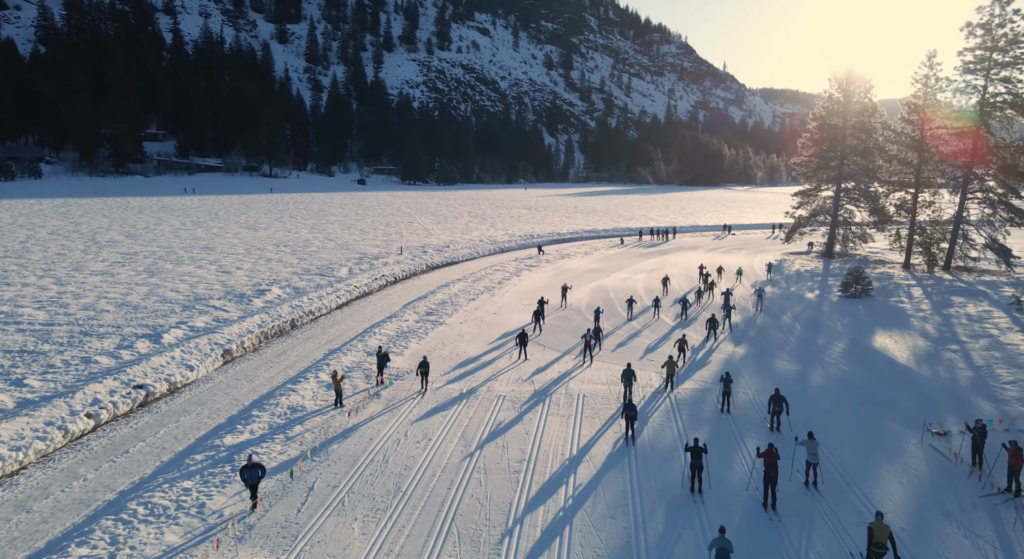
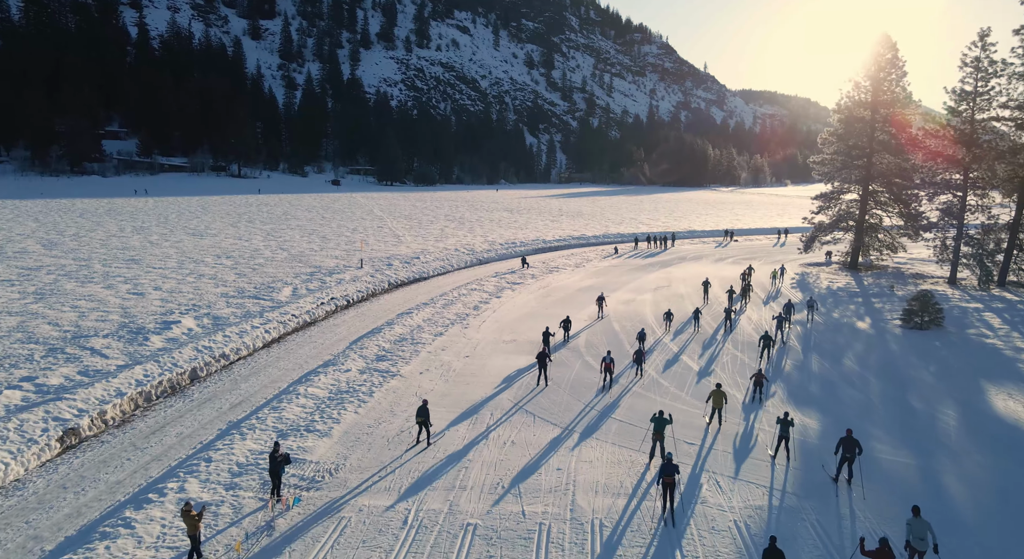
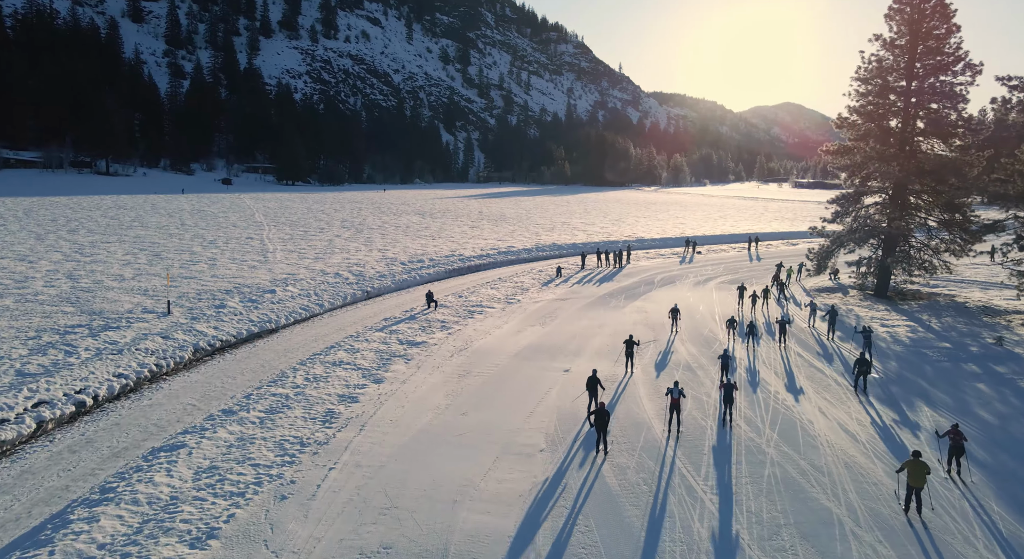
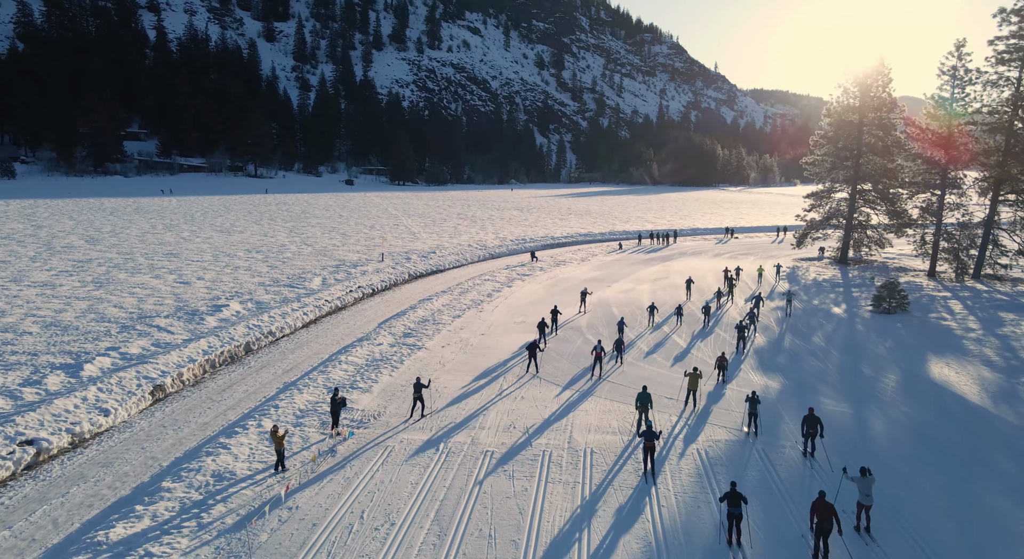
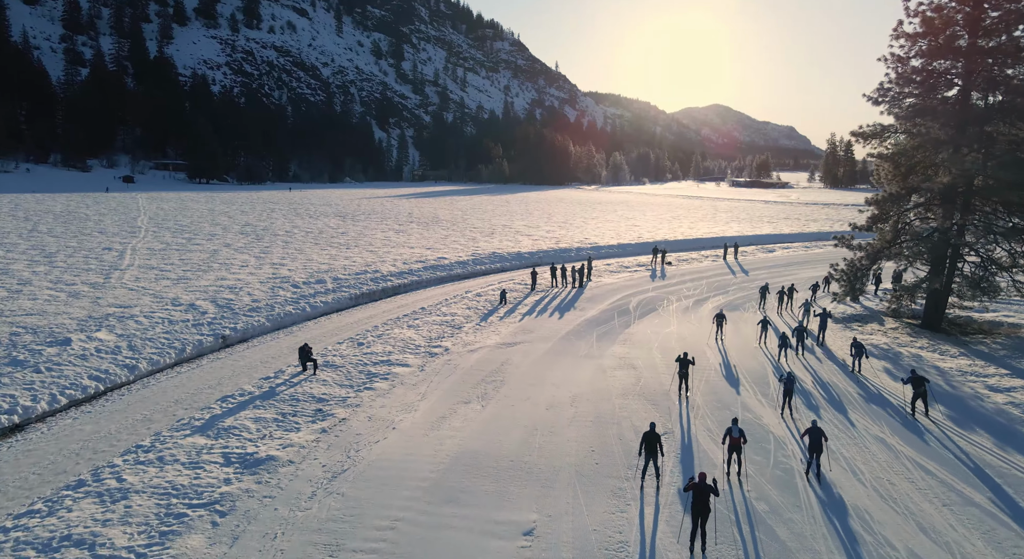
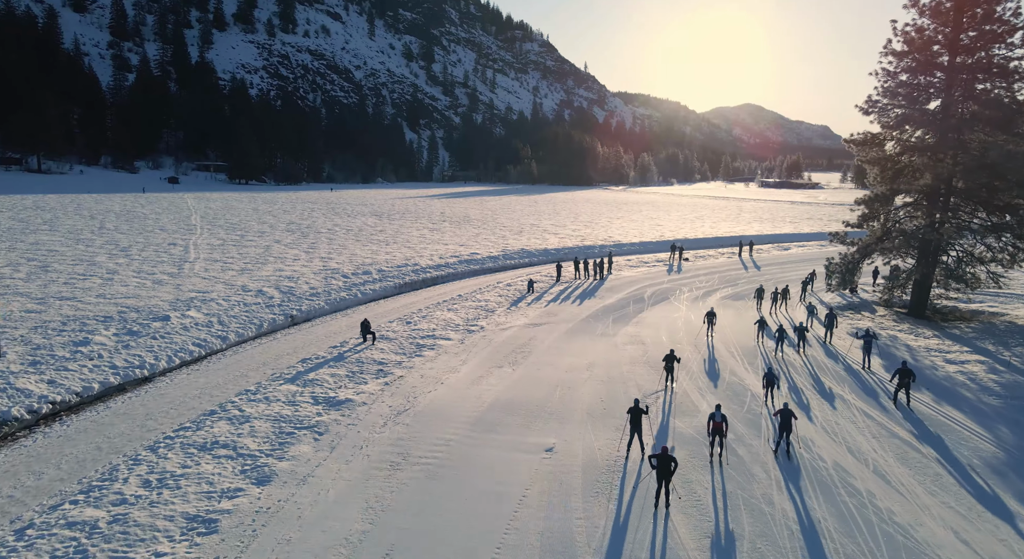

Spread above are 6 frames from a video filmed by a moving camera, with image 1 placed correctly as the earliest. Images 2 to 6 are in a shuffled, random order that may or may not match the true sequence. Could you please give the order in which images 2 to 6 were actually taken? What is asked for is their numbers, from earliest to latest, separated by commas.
4, 2, 3, 6, 5
